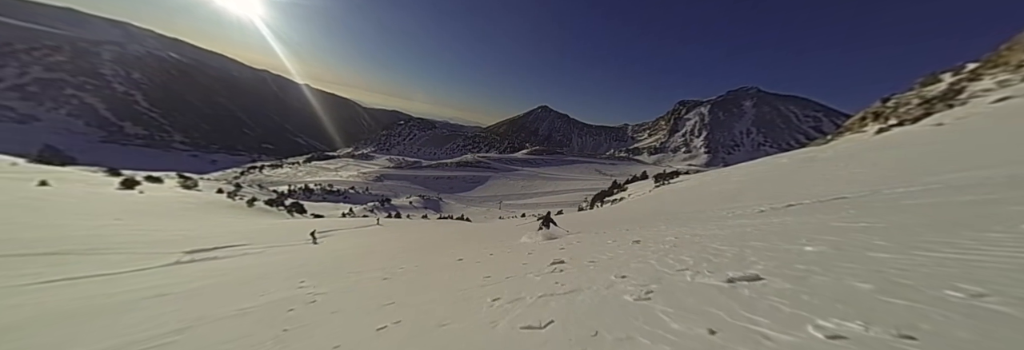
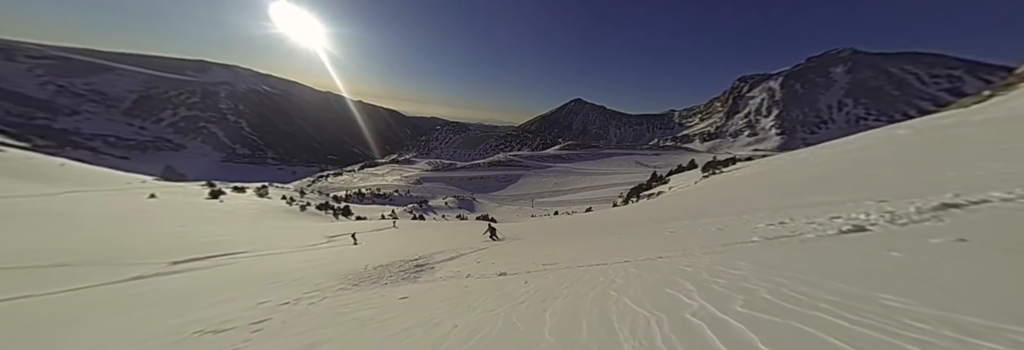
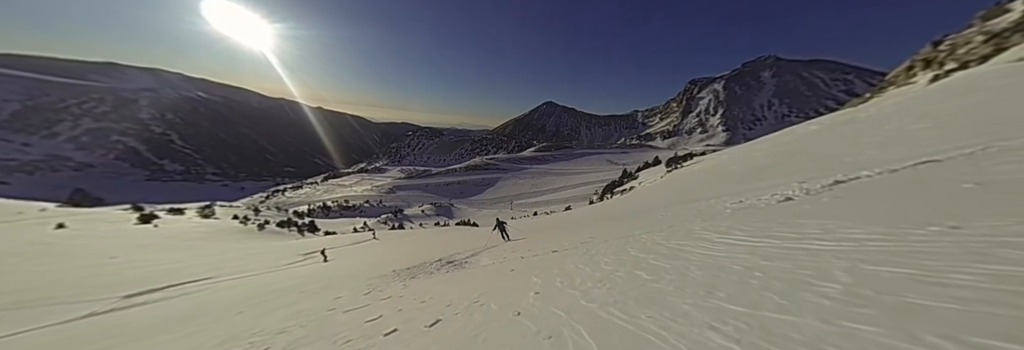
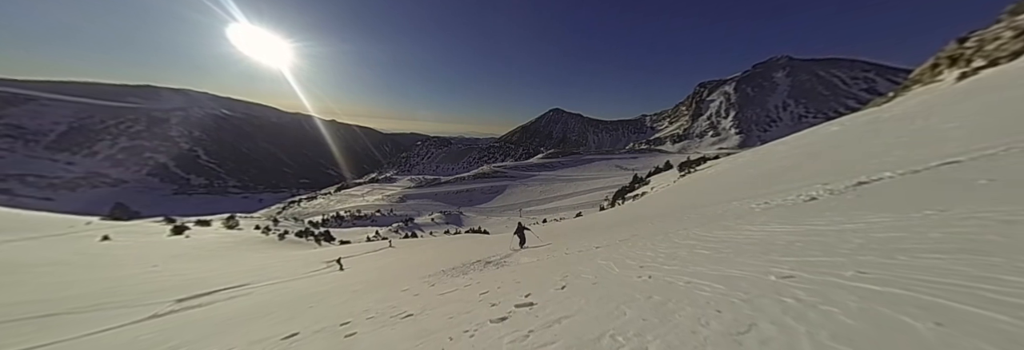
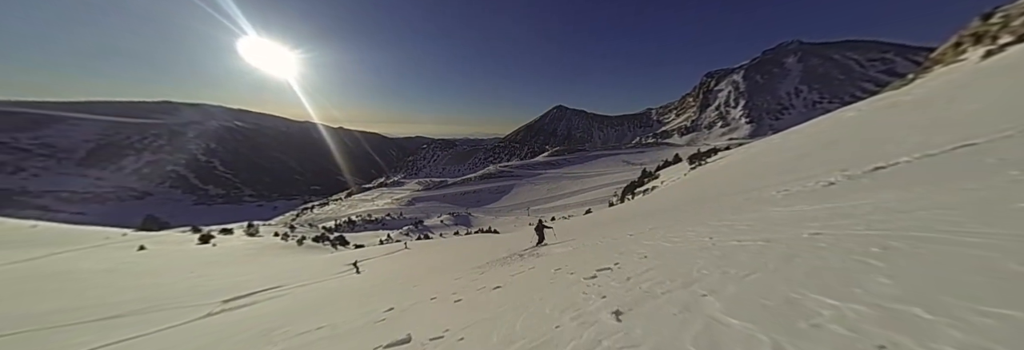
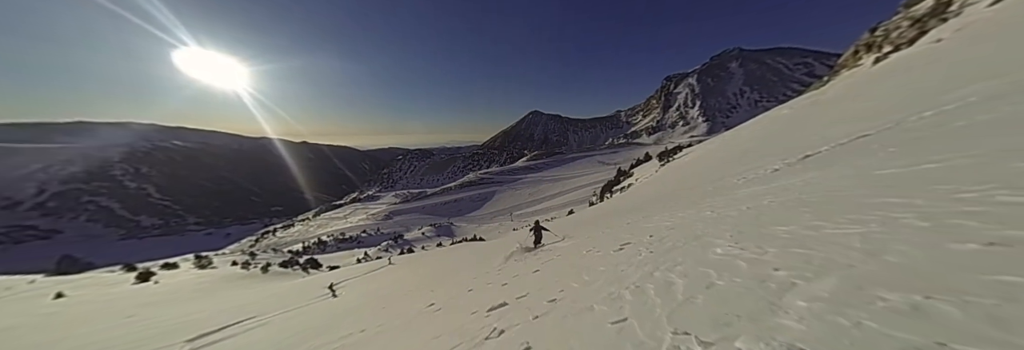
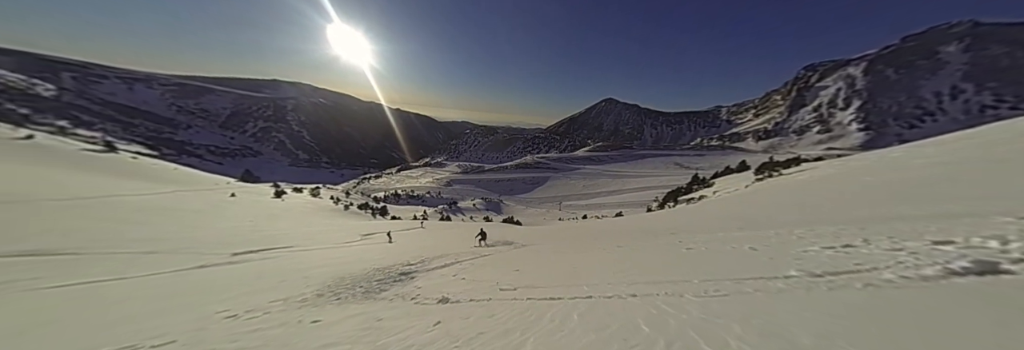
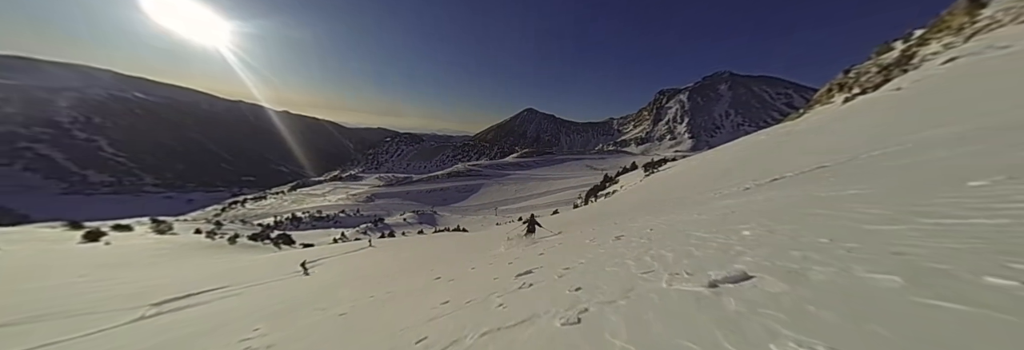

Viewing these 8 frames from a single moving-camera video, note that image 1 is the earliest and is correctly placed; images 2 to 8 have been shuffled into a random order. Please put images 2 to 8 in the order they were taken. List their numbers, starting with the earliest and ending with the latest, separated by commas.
8, 6, 5, 4, 3, 2, 7
